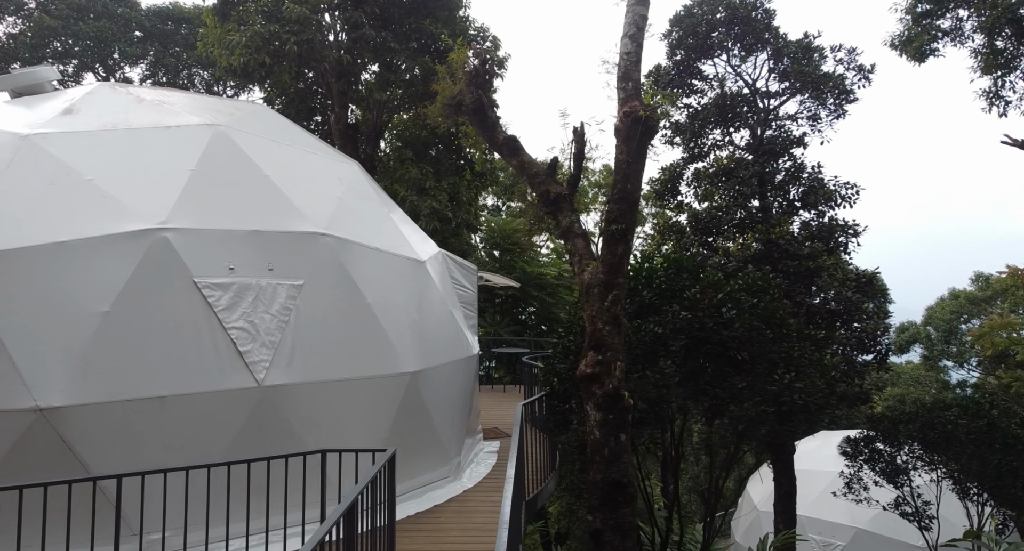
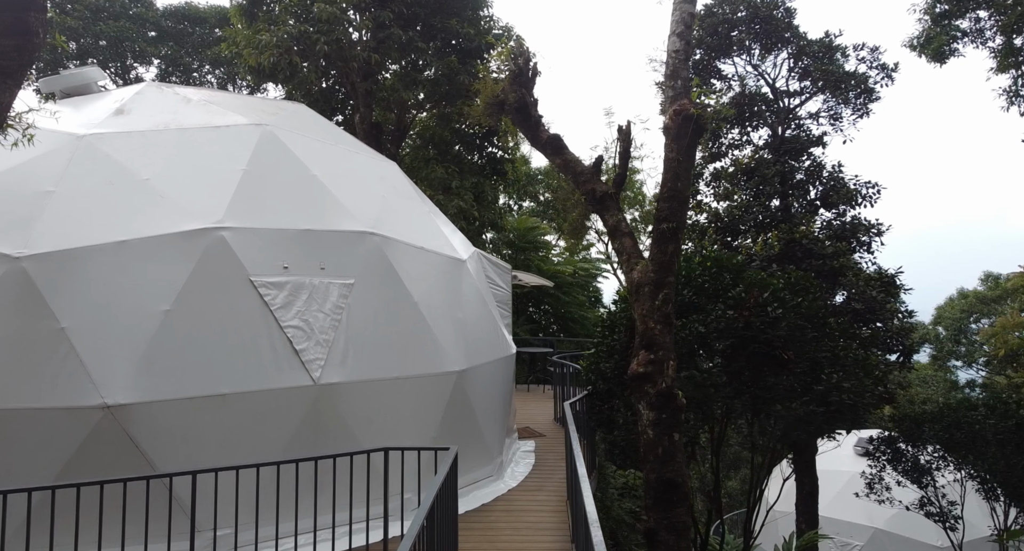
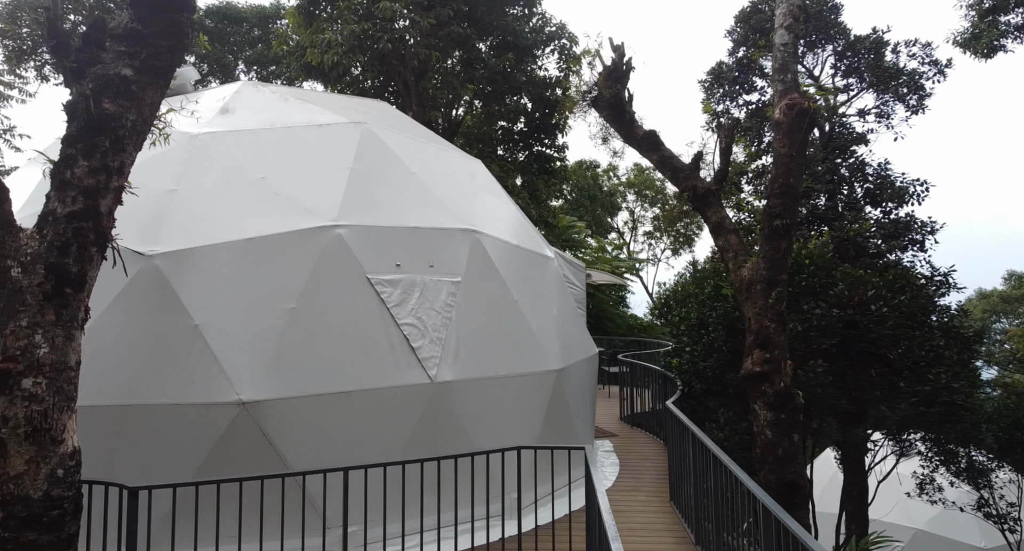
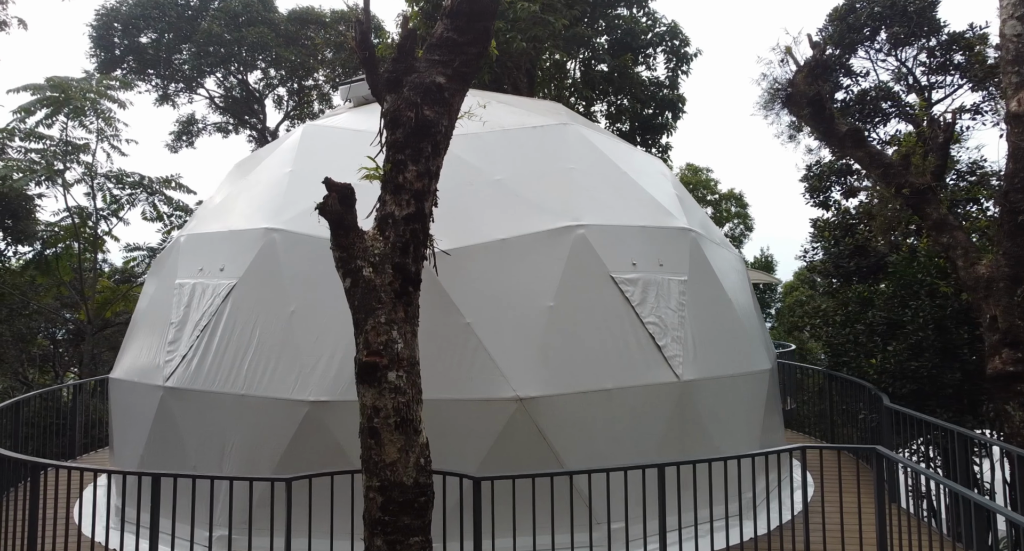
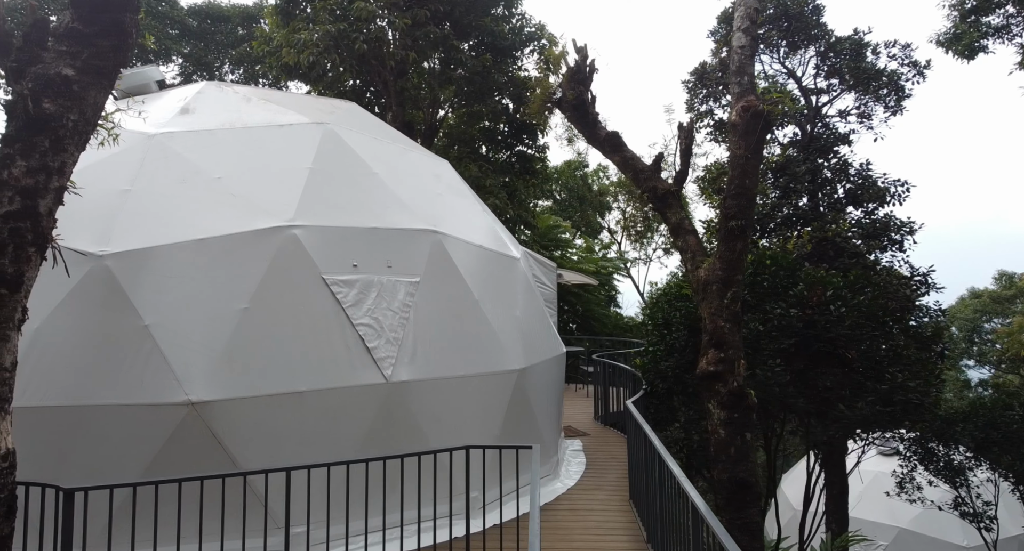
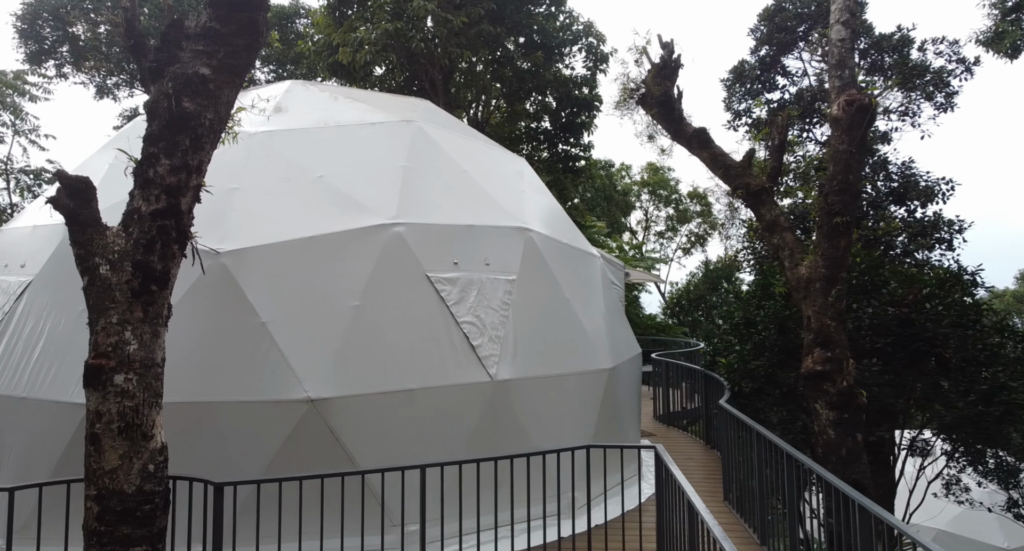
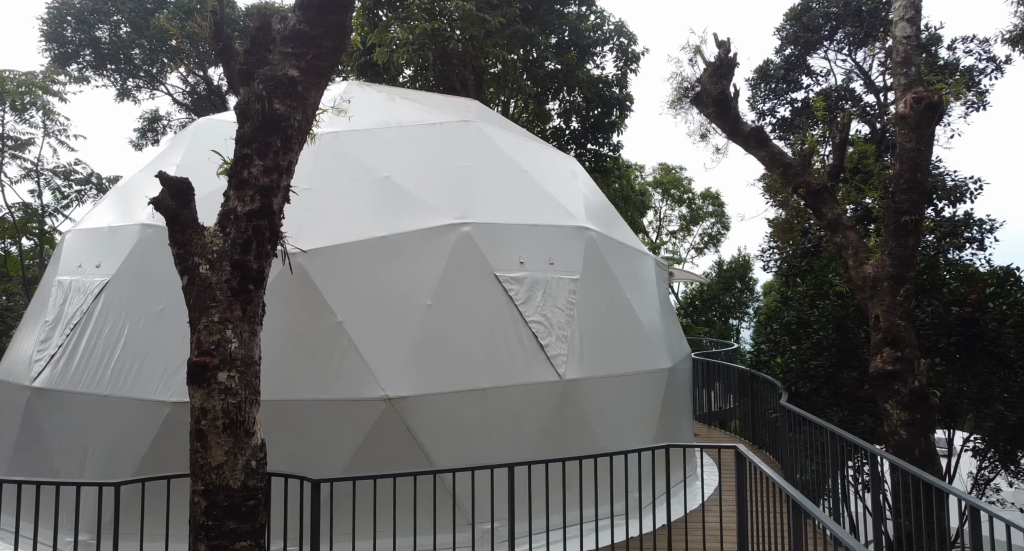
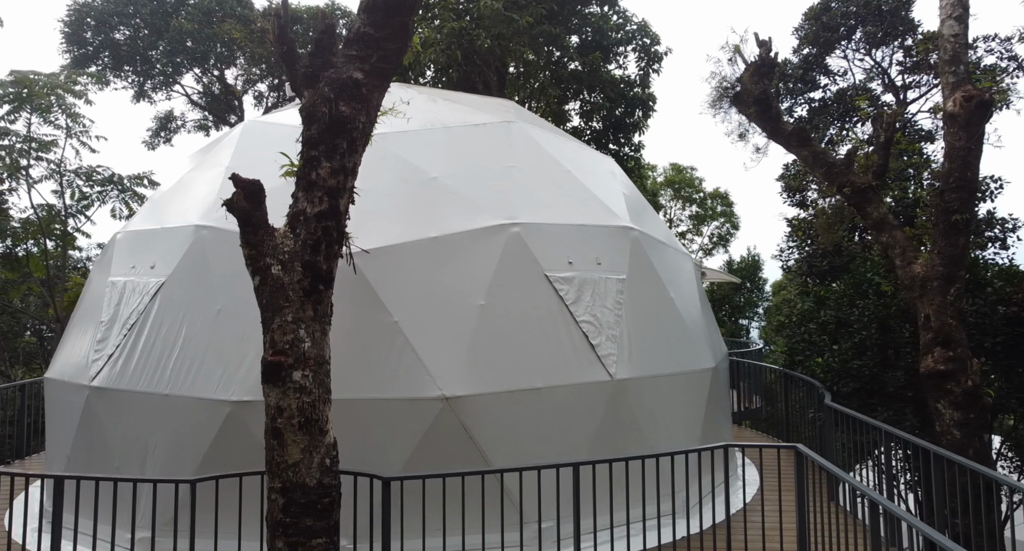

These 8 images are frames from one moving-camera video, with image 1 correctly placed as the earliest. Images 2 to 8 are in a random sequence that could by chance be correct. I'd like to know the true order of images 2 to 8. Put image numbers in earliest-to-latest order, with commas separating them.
2, 5, 3, 6, 7, 8, 4
